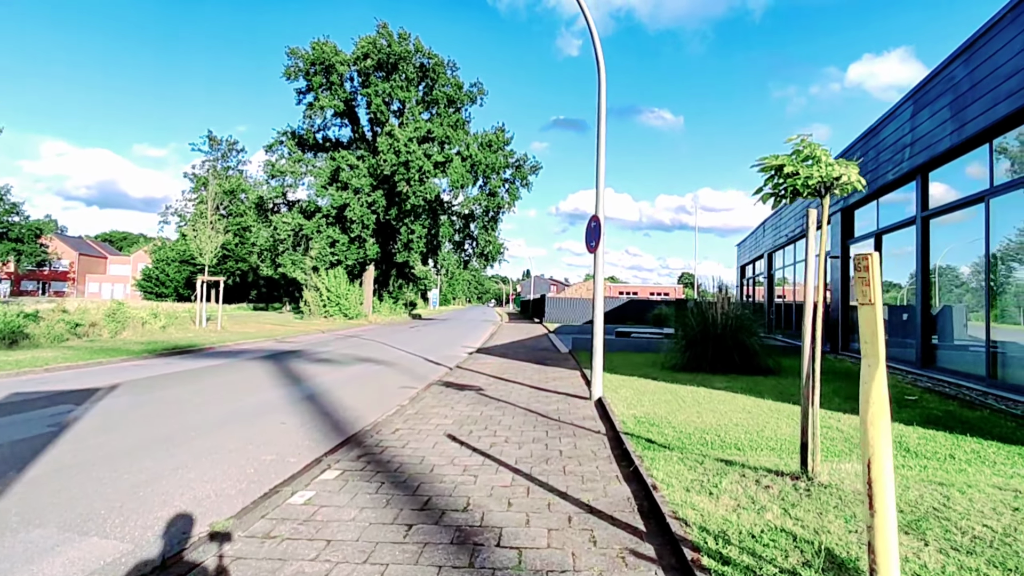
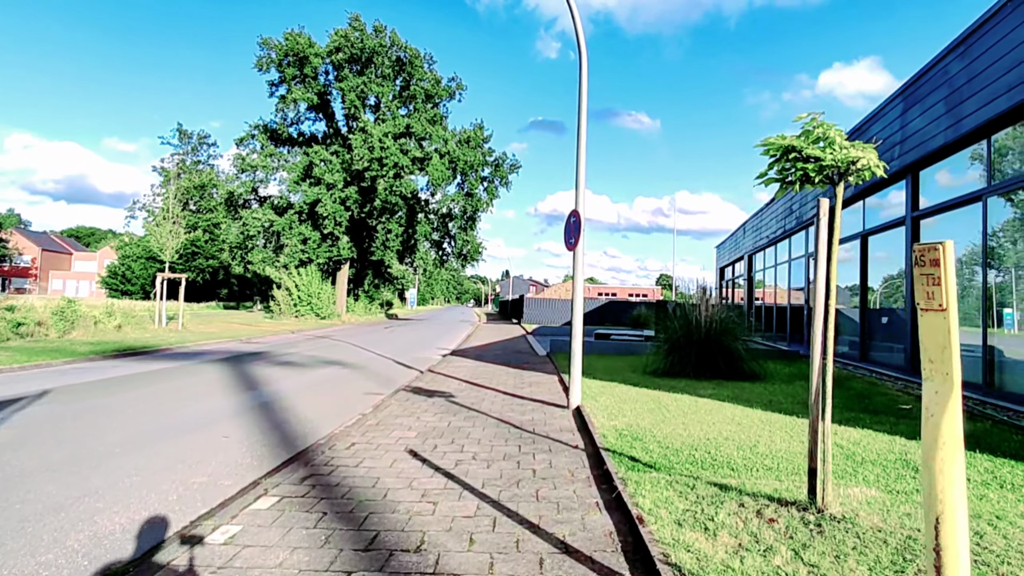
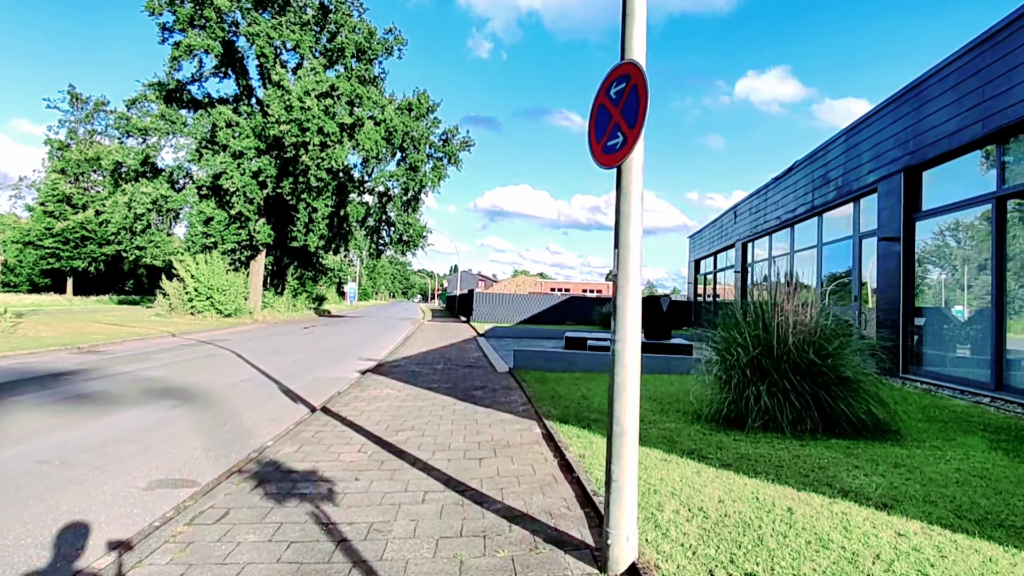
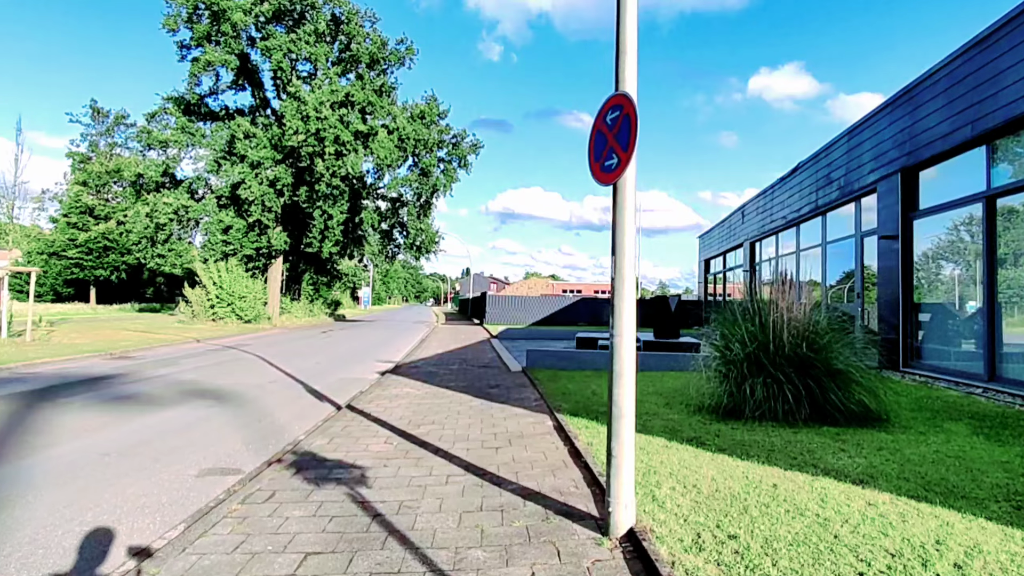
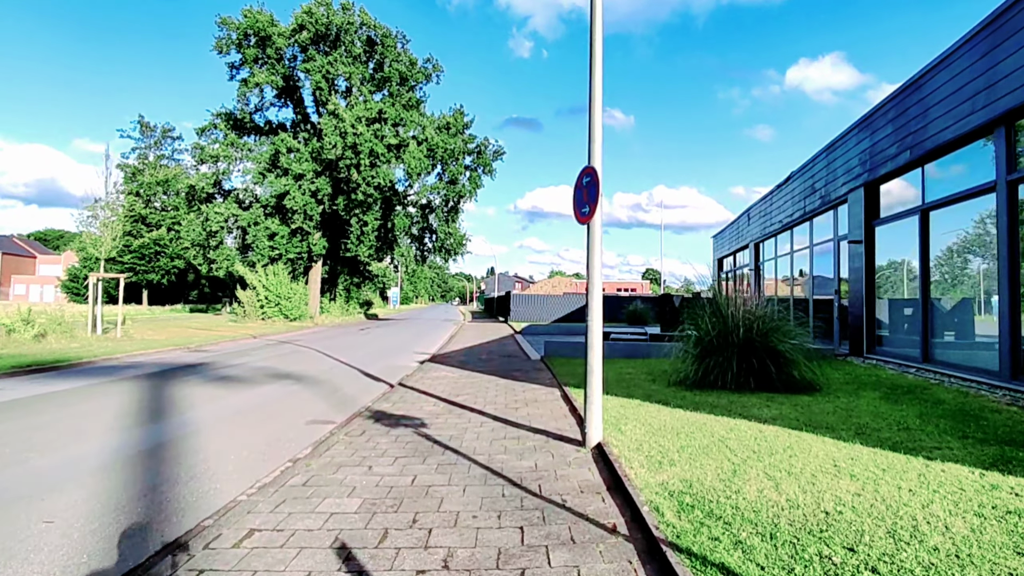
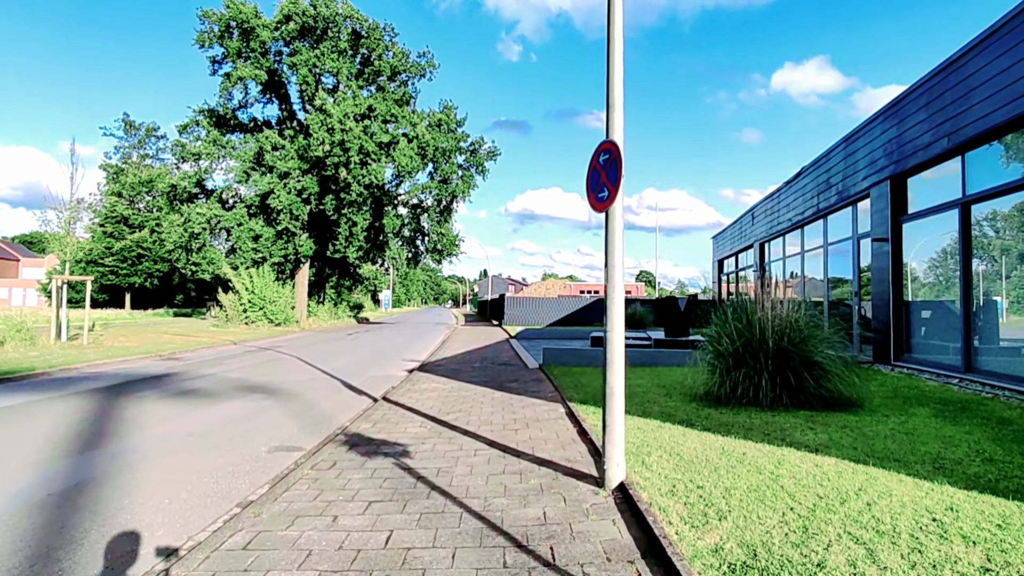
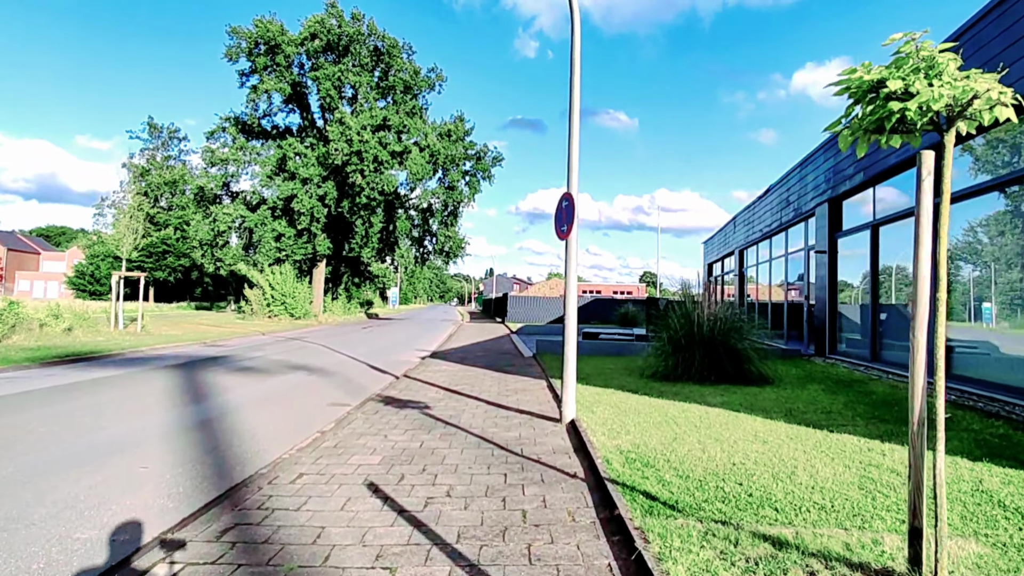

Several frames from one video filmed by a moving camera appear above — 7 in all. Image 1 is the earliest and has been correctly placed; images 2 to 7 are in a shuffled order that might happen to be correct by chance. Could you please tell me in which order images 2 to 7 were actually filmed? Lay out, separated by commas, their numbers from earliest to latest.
2, 7, 5, 6, 4, 3
